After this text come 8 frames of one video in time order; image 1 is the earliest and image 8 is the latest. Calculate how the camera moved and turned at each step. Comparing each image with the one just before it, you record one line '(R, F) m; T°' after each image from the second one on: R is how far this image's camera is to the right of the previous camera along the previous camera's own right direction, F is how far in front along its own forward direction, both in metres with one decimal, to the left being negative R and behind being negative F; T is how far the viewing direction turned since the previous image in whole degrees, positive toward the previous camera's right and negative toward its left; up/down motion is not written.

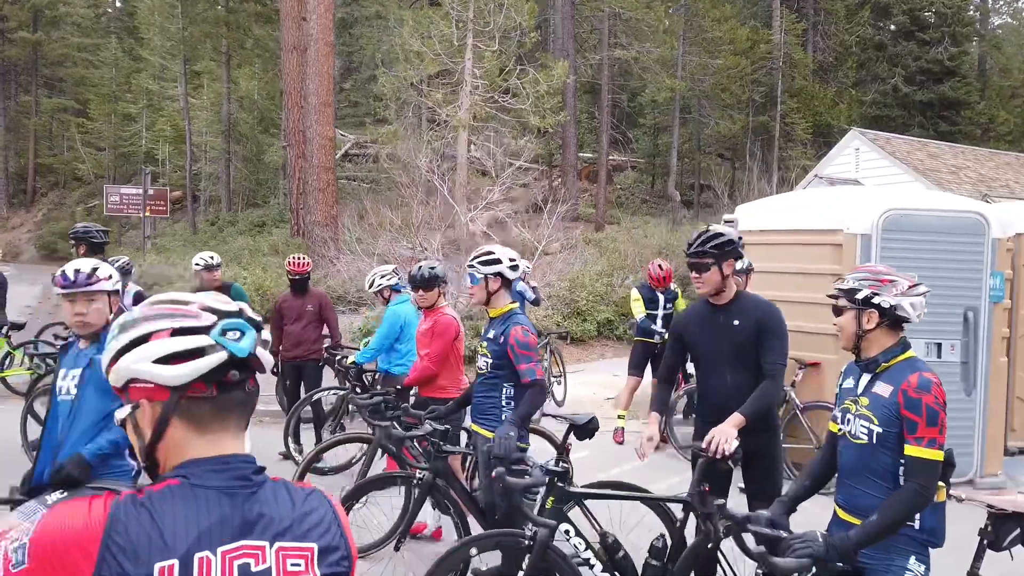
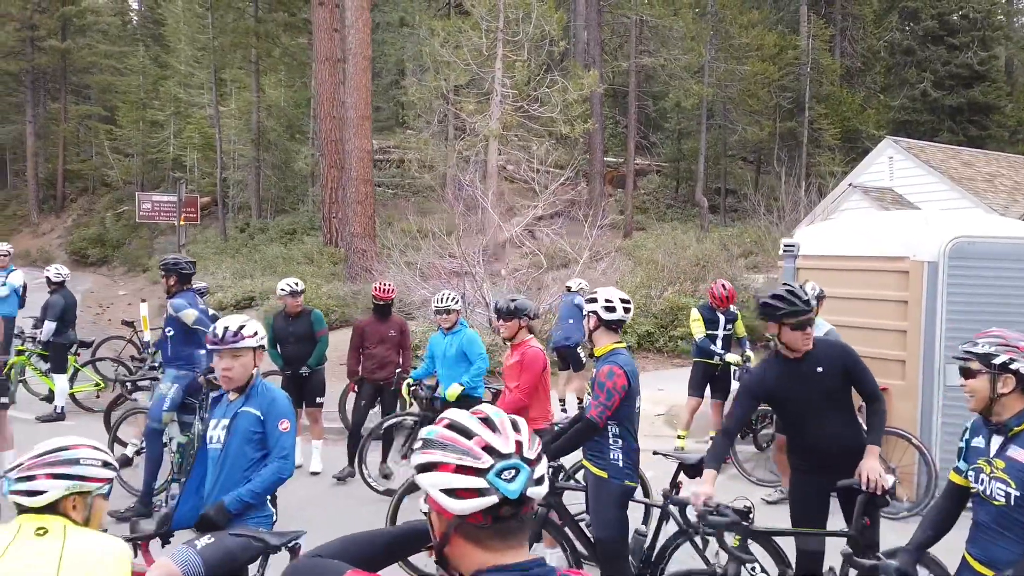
(-0.4, -0.1) m; -1°
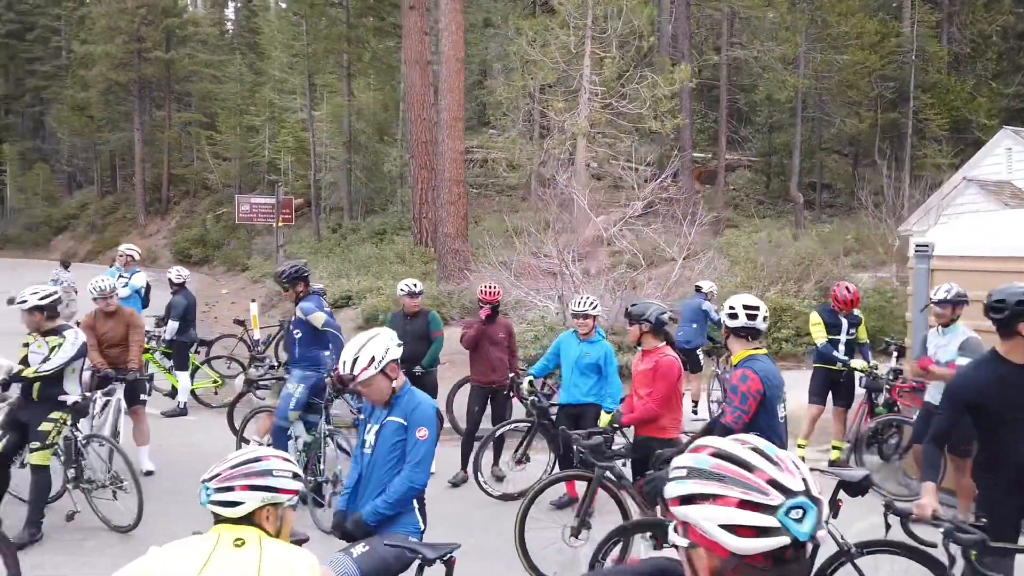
(-0.3, +0.1) m; -6°
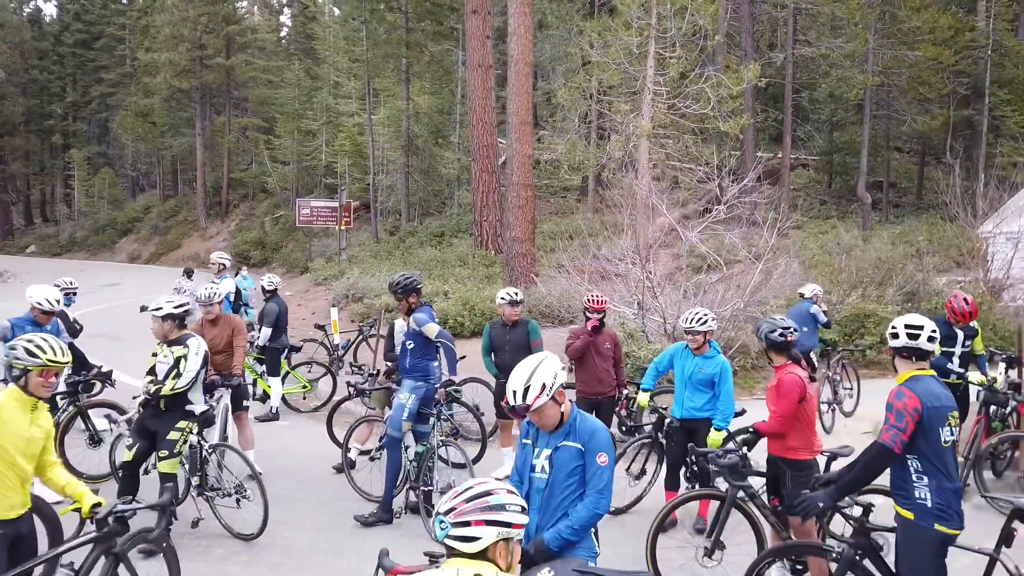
(-0.5, 0.0) m; -3°
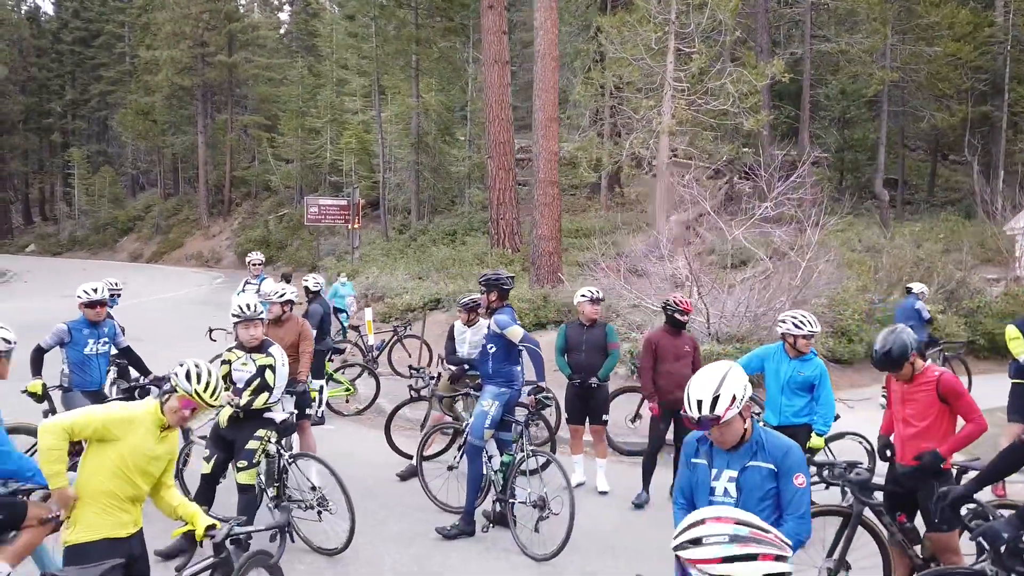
(-0.7, +0.3) m; 0°
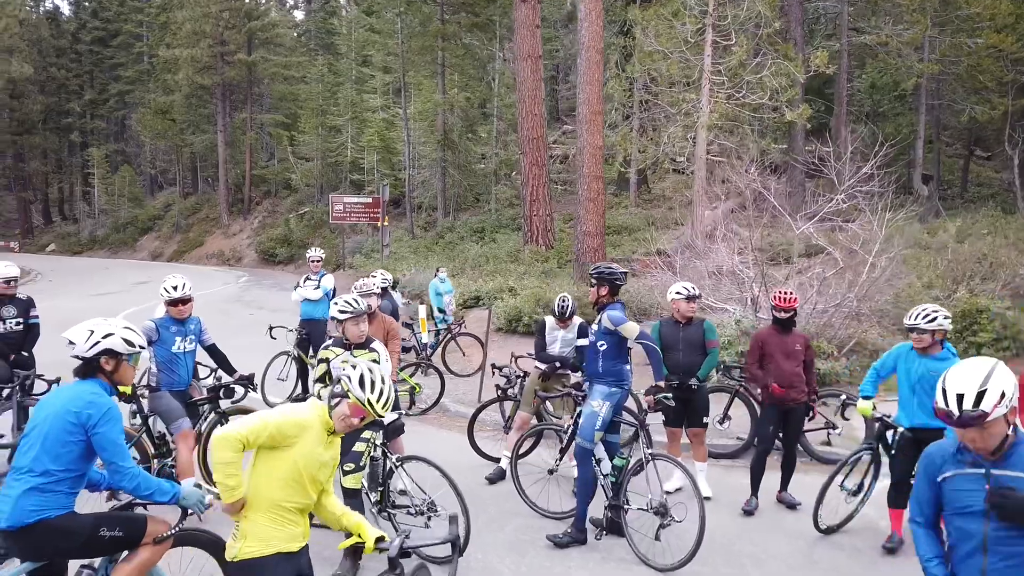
(-0.7, +0.3) m; -1°
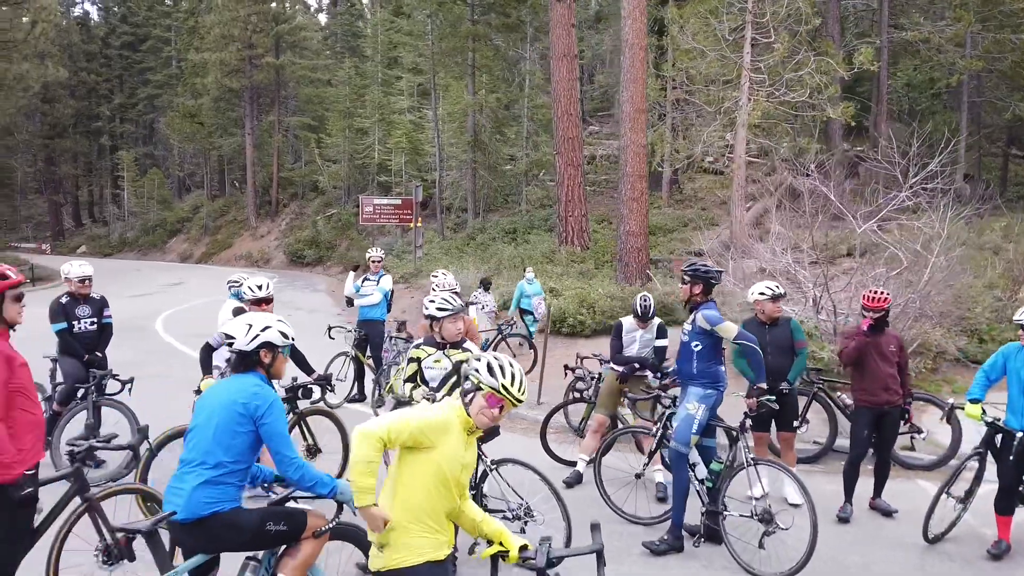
(-0.5, +0.1) m; -2°
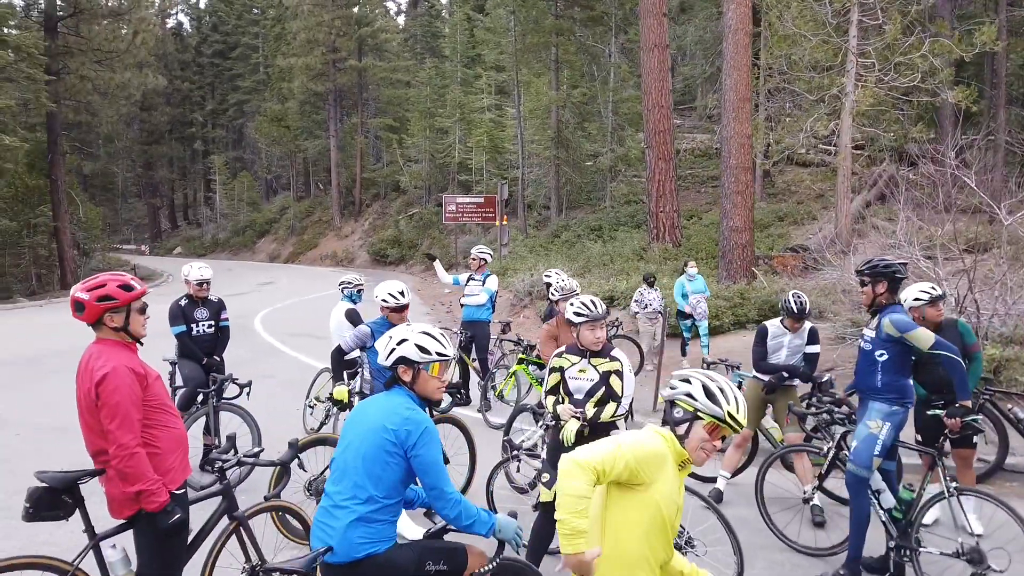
(-0.4, +0.4) m; -6°
